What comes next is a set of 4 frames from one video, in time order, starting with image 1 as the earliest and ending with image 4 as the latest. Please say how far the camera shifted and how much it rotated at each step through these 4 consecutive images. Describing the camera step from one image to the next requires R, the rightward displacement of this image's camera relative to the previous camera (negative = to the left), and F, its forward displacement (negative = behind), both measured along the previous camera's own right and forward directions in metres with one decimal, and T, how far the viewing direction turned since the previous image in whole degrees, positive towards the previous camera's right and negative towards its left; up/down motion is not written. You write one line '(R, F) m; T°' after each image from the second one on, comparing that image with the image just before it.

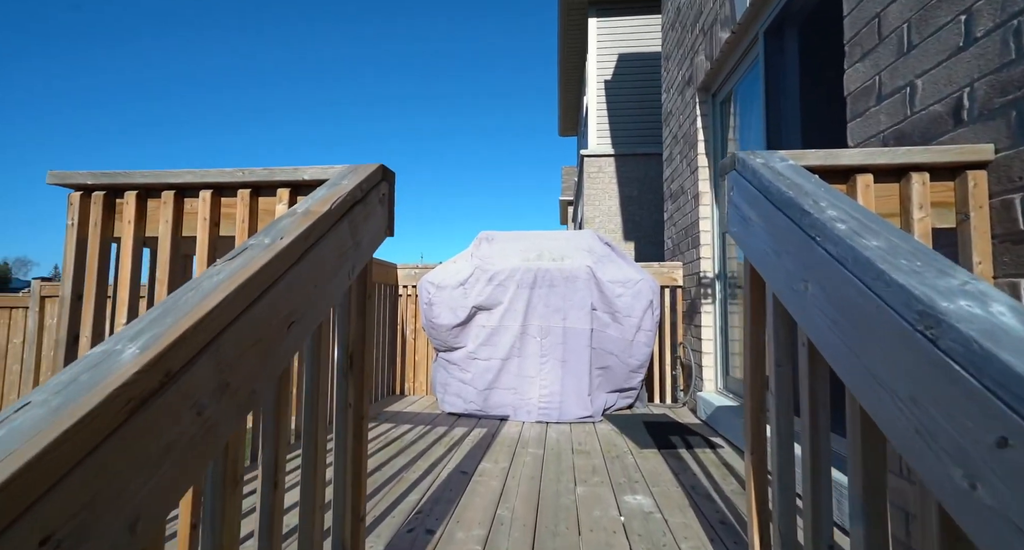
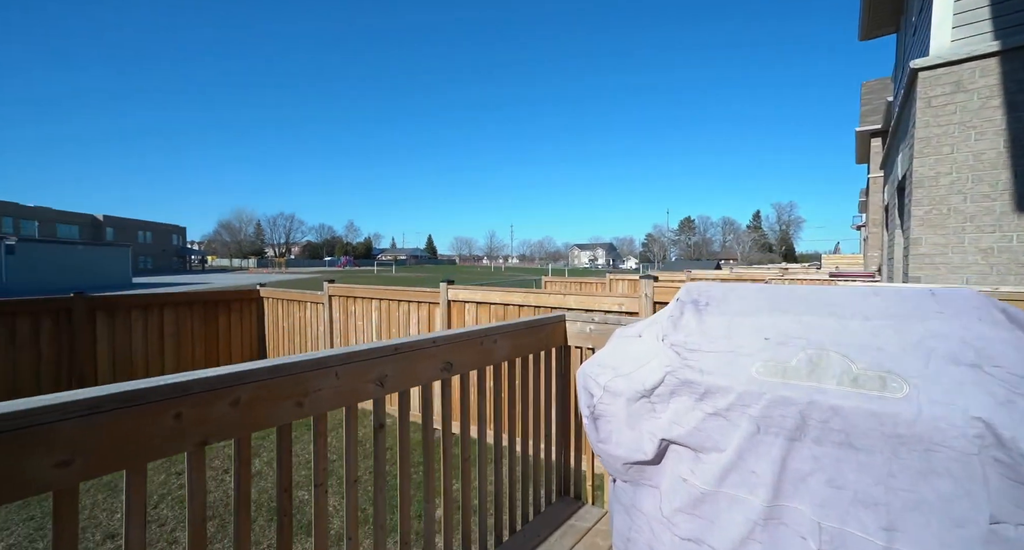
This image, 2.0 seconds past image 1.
(+0.1, +1.3) m; -29°
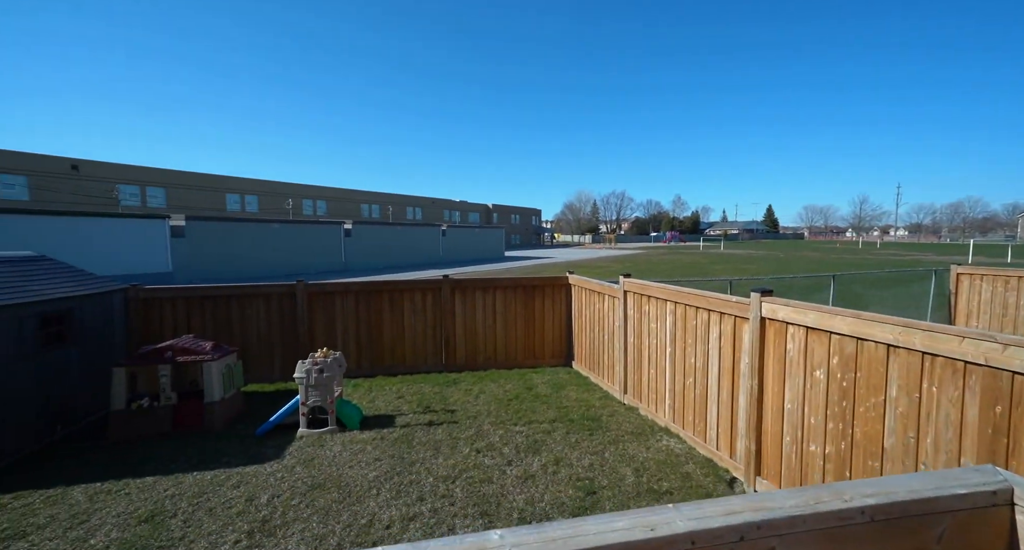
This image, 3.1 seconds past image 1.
(+0.1, +1.0) m; -37°
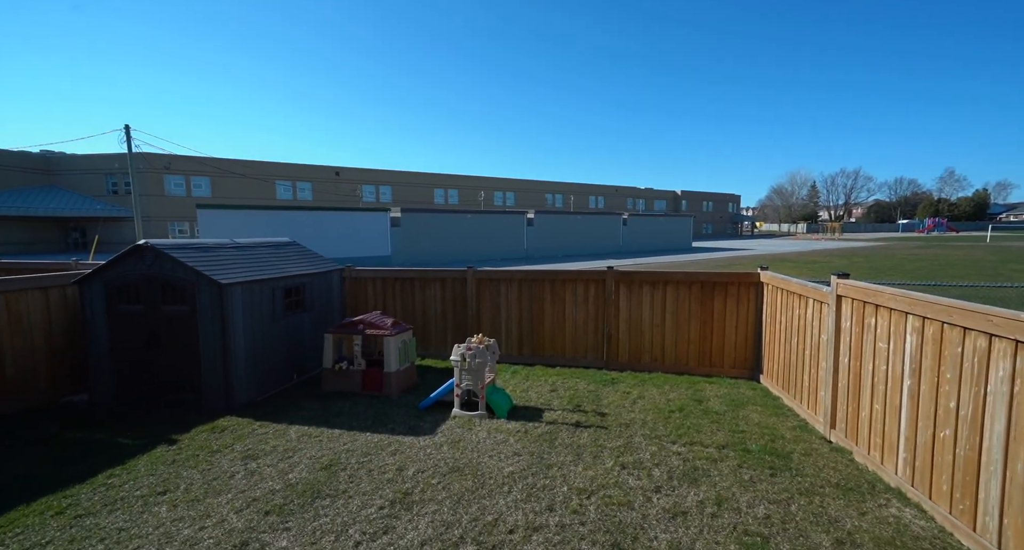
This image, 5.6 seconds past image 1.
(+0.2, +0.7) m; -21°
